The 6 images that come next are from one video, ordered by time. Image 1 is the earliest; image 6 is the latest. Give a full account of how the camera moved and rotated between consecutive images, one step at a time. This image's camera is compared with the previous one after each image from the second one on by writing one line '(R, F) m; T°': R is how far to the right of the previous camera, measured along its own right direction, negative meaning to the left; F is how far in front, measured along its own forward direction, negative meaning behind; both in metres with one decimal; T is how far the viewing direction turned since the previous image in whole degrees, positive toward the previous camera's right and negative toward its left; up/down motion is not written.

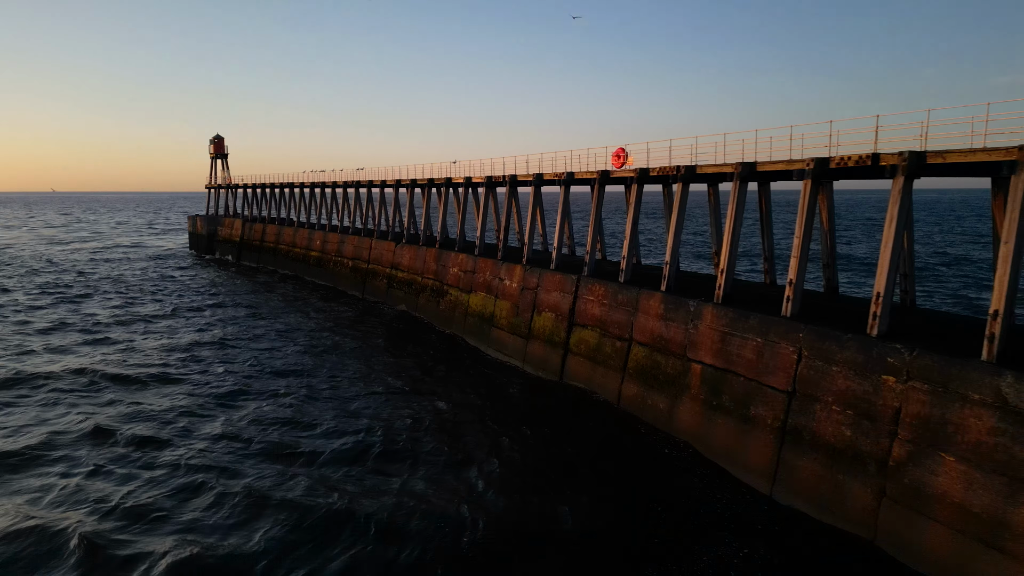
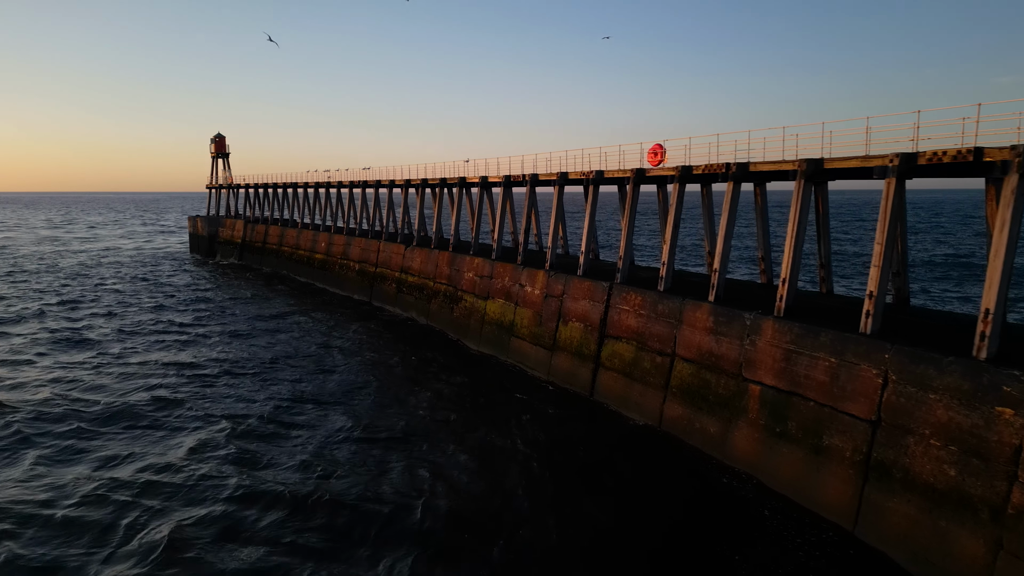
(-0.7, +1.2) m; 0°
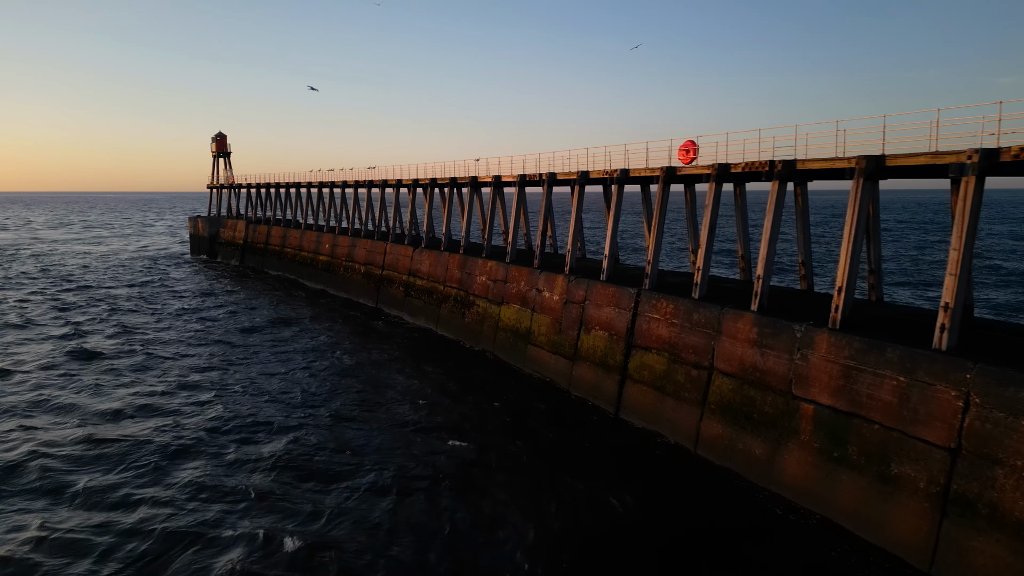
(-0.6, +0.9) m; 0°
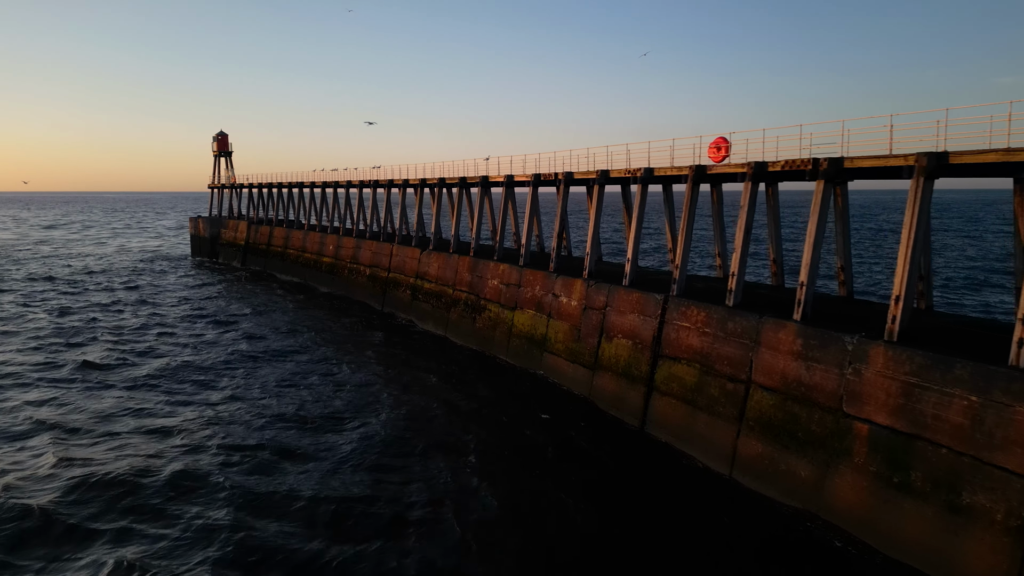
(-0.5, +0.8) m; 0°
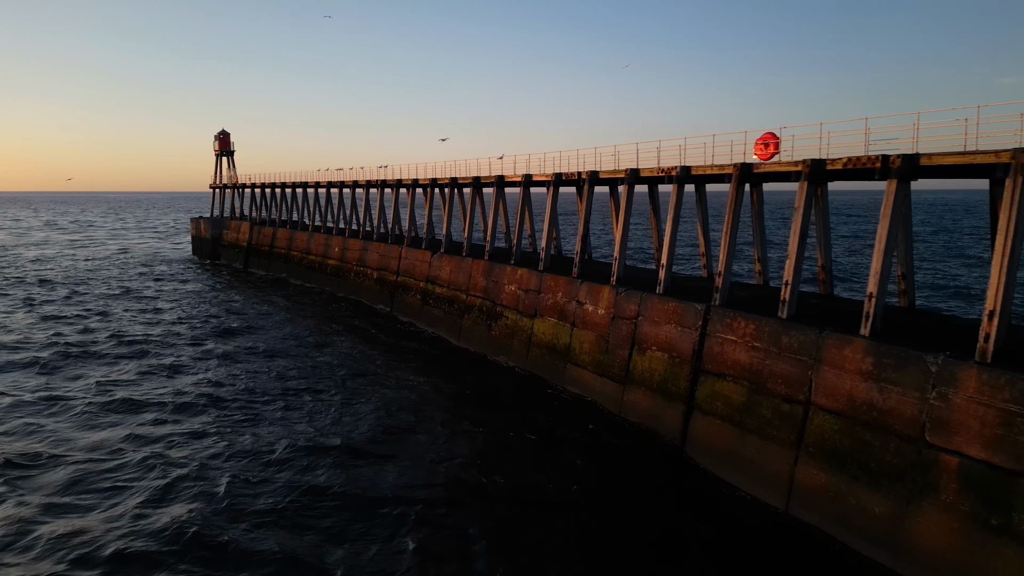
(-0.6, +1.0) m; 0°
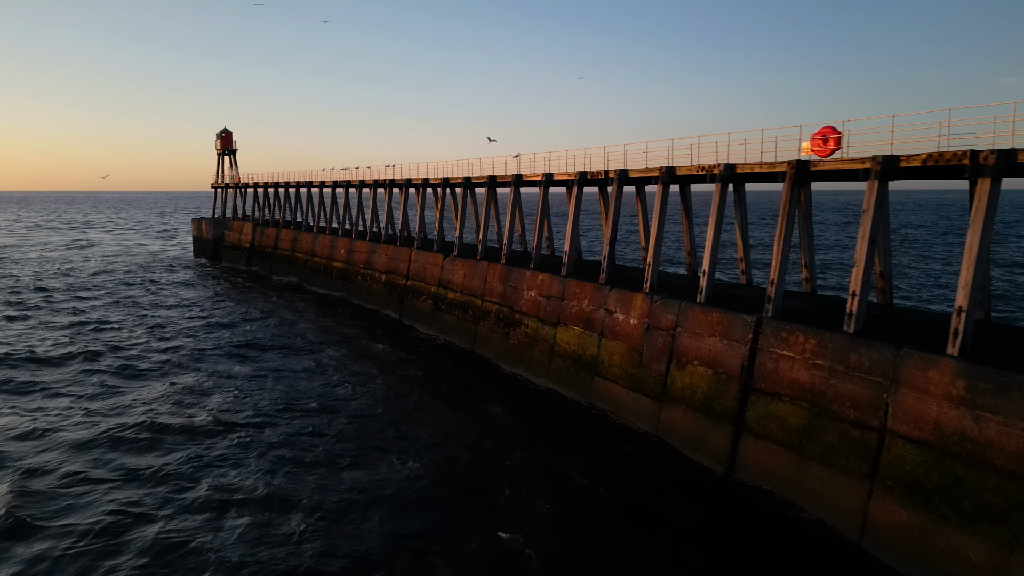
(-0.7, +1.0) m; 0°
